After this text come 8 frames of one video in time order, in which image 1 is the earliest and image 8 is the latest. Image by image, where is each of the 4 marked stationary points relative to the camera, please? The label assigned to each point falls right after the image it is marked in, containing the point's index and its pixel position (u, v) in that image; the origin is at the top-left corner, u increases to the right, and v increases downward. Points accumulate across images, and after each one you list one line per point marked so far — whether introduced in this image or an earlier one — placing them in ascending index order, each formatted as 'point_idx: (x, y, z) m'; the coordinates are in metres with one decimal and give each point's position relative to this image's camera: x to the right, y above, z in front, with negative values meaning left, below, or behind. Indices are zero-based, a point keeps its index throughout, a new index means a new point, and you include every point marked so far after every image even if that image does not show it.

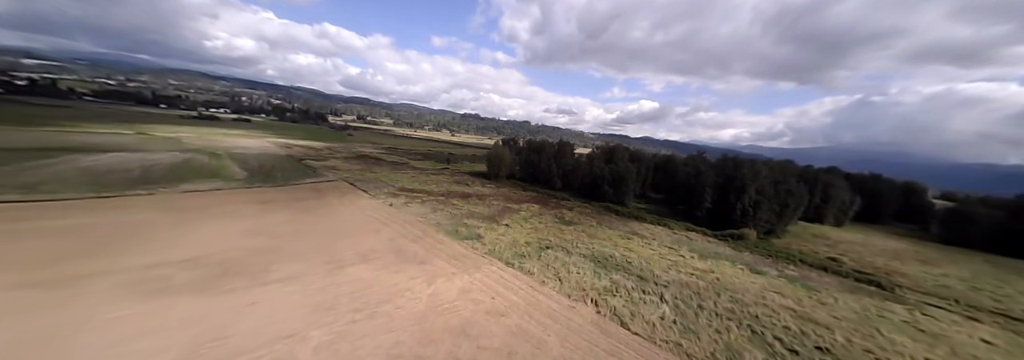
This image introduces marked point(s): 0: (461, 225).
0: (-2.6, -2.4, +15.1) m
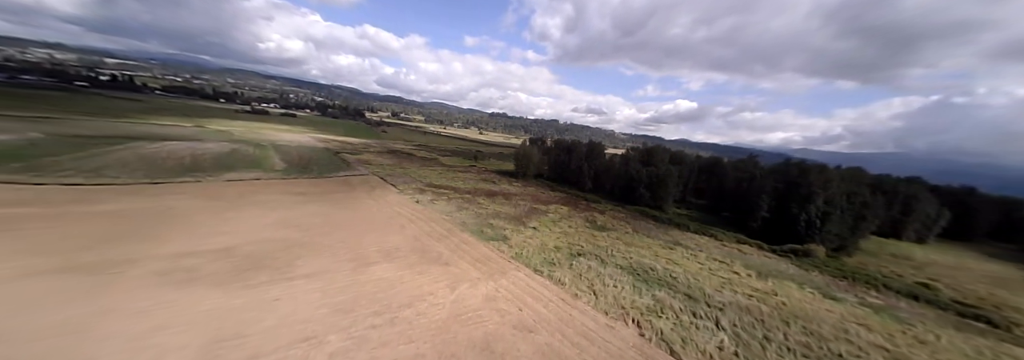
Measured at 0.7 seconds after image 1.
0: (-1.2, -2.3, +14.4) m
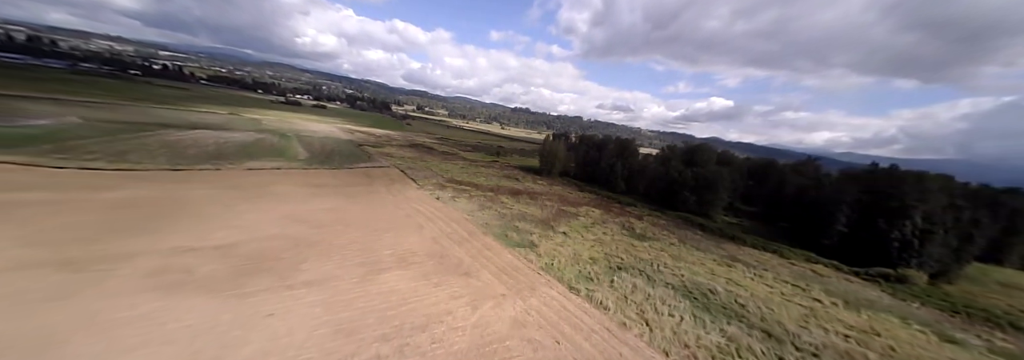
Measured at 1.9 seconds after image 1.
0: (+0.1, -2.2, +13.0) m
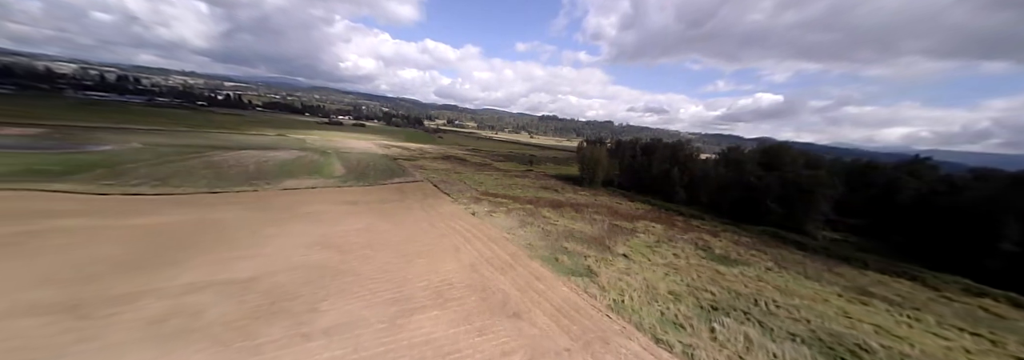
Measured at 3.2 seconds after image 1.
0: (+2.0, -2.7, +11.1) m
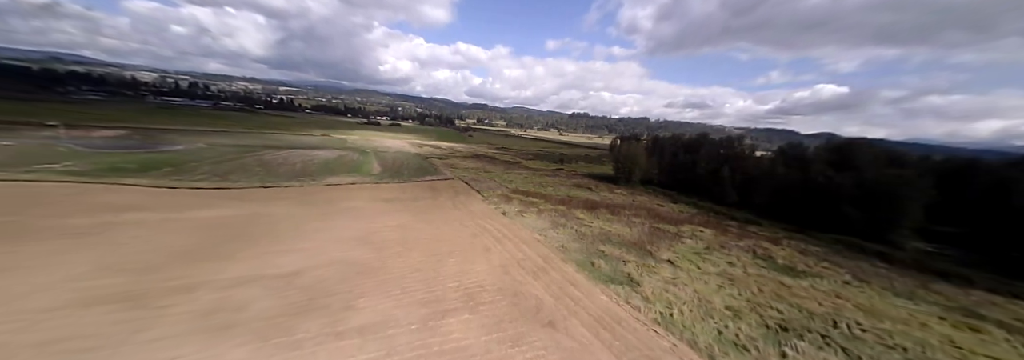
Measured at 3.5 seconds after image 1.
0: (+3.2, -2.7, +10.4) m
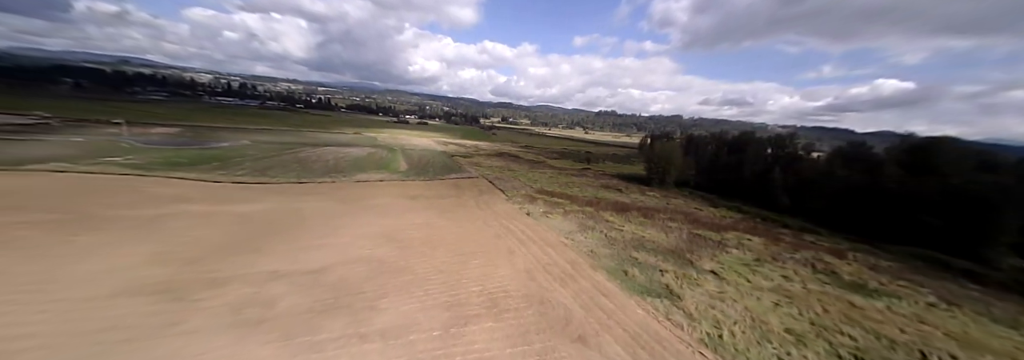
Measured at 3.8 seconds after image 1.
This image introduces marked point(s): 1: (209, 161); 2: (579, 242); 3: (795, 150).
0: (+4.1, -2.7, +9.6) m
1: (-18.0, +1.1, +17.0) m
2: (+2.6, -2.4, +11.1) m
3: (+16.8, +1.9, +17.1) m
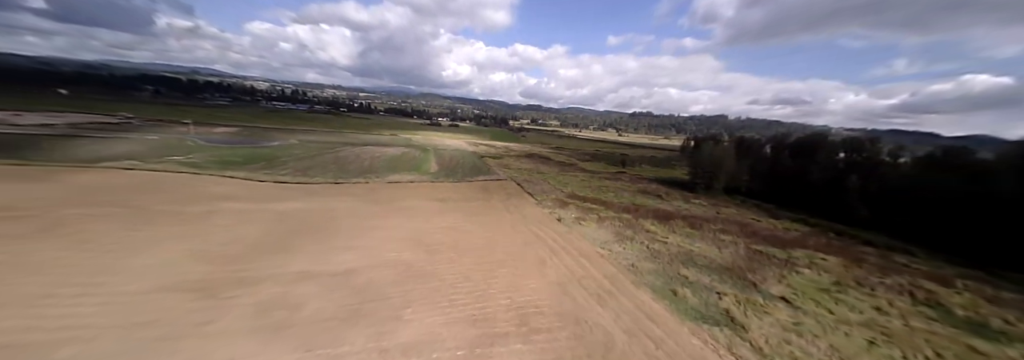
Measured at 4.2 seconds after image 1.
0: (+5.1, -2.9, +8.4) m
1: (-16.1, +1.2, +18.0) m
2: (+3.8, -2.6, +10.0) m
3: (+18.5, +1.4, +14.7) m
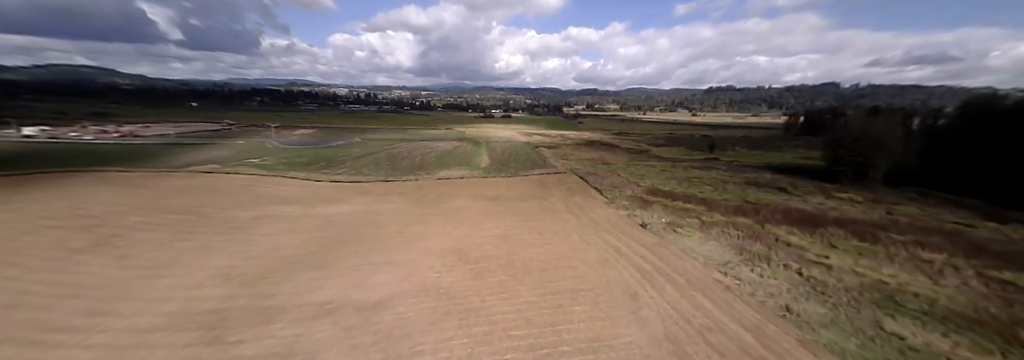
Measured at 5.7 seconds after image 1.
0: (+6.6, -2.8, +4.9) m
1: (-12.4, +1.2, +18.2) m
2: (+5.7, -2.4, +6.7) m
3: (+20.9, +2.0, +8.3) m
